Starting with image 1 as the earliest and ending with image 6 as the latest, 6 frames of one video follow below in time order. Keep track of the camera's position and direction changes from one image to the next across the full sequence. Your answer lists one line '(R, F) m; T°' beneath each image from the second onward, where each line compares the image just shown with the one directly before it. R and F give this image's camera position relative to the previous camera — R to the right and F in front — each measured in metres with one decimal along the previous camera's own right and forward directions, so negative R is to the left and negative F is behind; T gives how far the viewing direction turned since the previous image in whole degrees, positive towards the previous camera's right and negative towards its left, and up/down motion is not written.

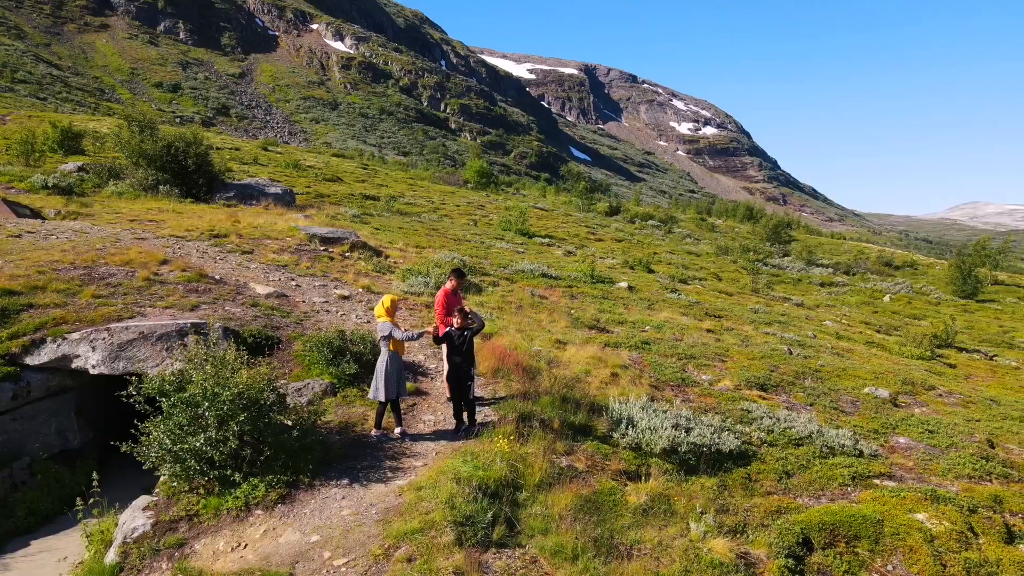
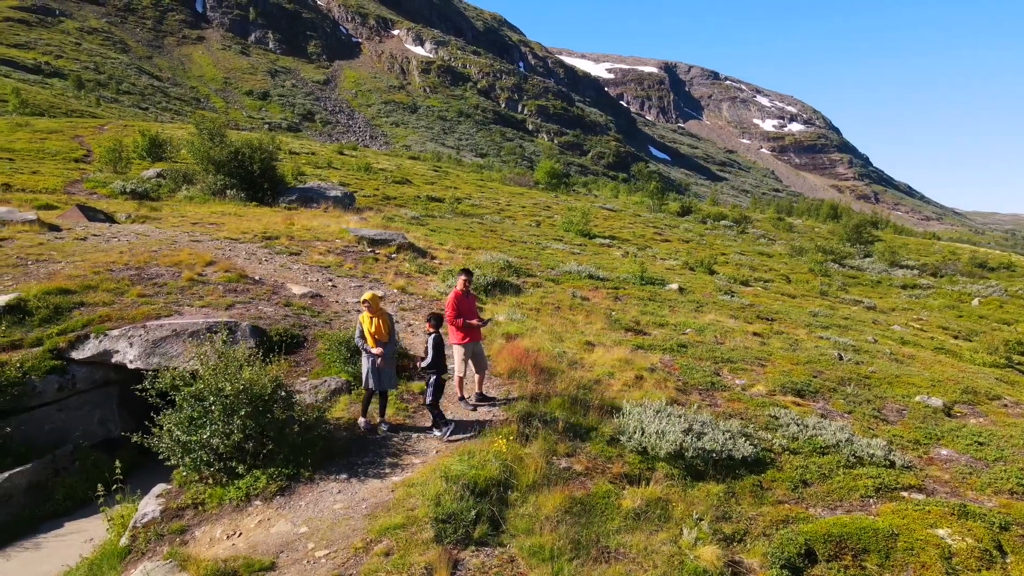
(+0.9, 0.0) m; -6°
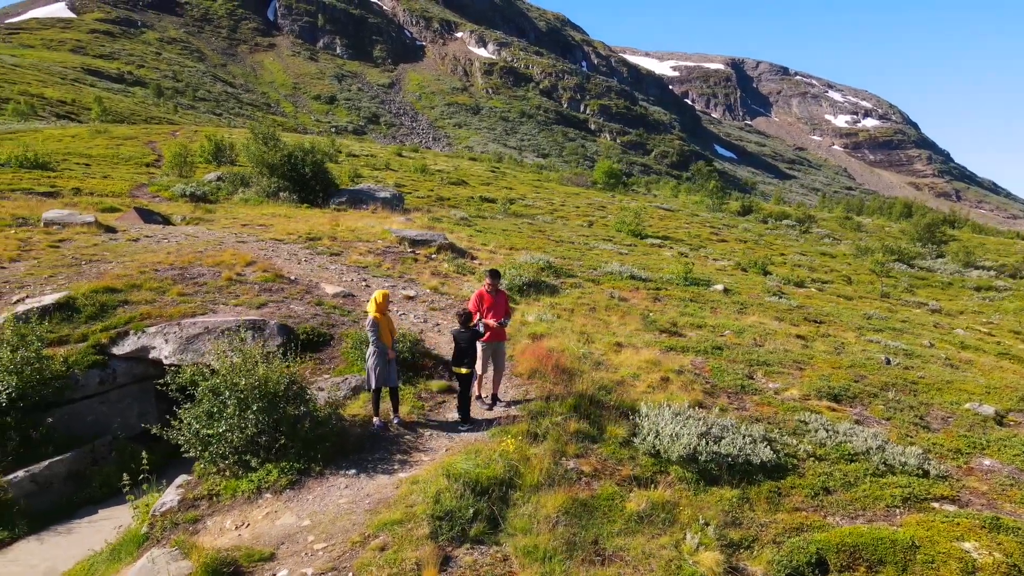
(+0.6, 0.0) m; -5°
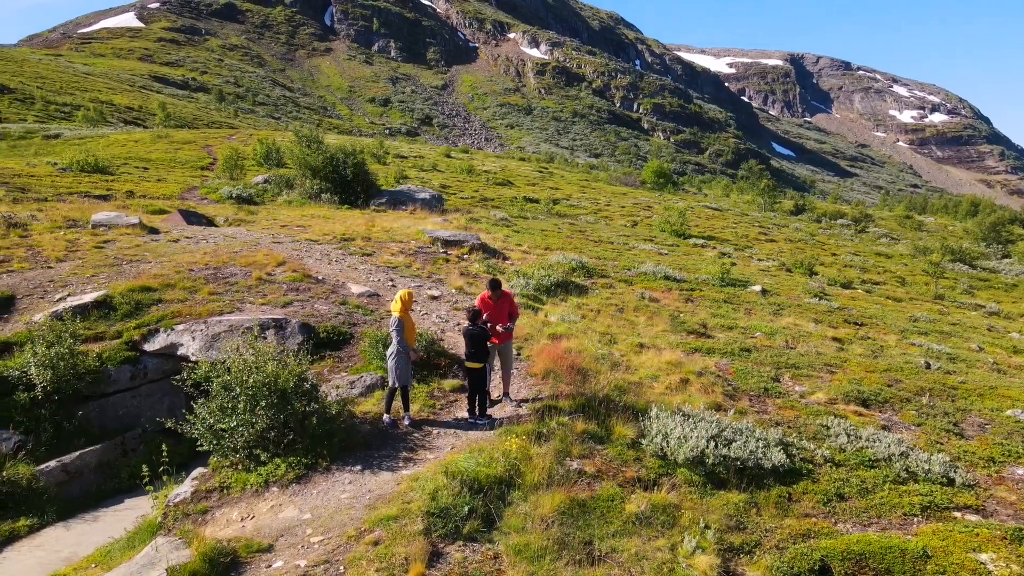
(+0.5, 0.0) m; -4°
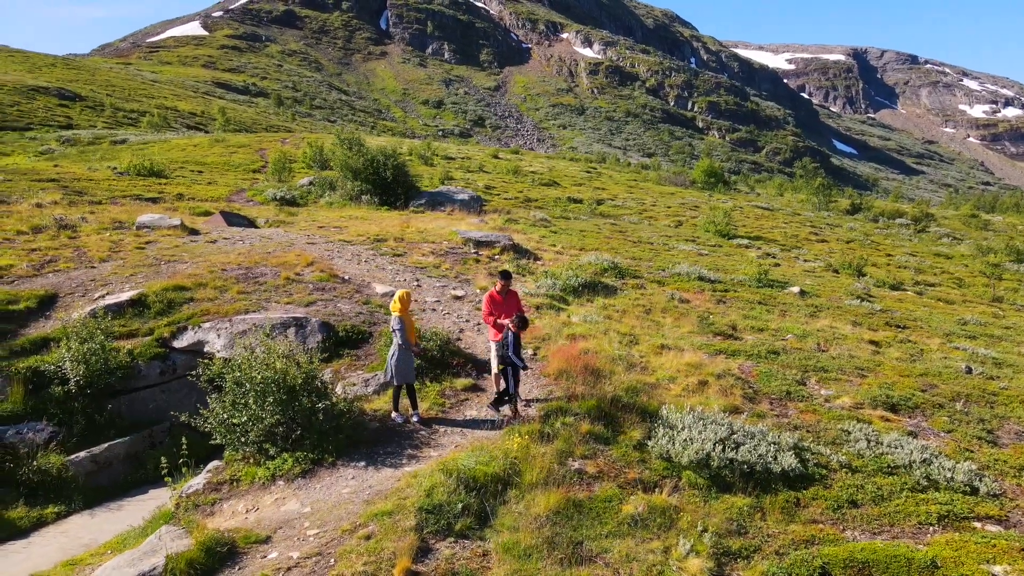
(+0.6, 0.0) m; -4°
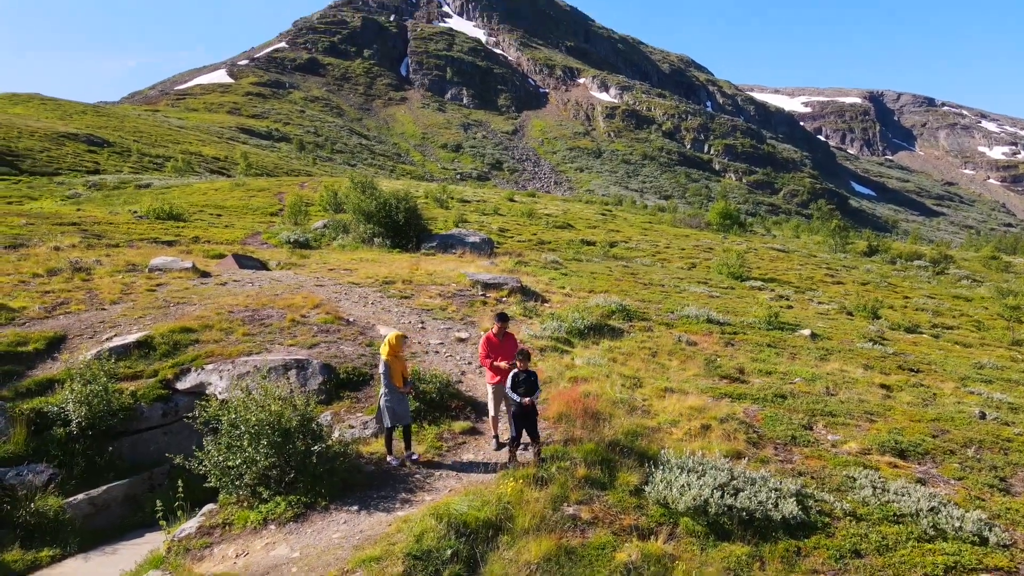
(+0.3, 0.0) m; -1°
